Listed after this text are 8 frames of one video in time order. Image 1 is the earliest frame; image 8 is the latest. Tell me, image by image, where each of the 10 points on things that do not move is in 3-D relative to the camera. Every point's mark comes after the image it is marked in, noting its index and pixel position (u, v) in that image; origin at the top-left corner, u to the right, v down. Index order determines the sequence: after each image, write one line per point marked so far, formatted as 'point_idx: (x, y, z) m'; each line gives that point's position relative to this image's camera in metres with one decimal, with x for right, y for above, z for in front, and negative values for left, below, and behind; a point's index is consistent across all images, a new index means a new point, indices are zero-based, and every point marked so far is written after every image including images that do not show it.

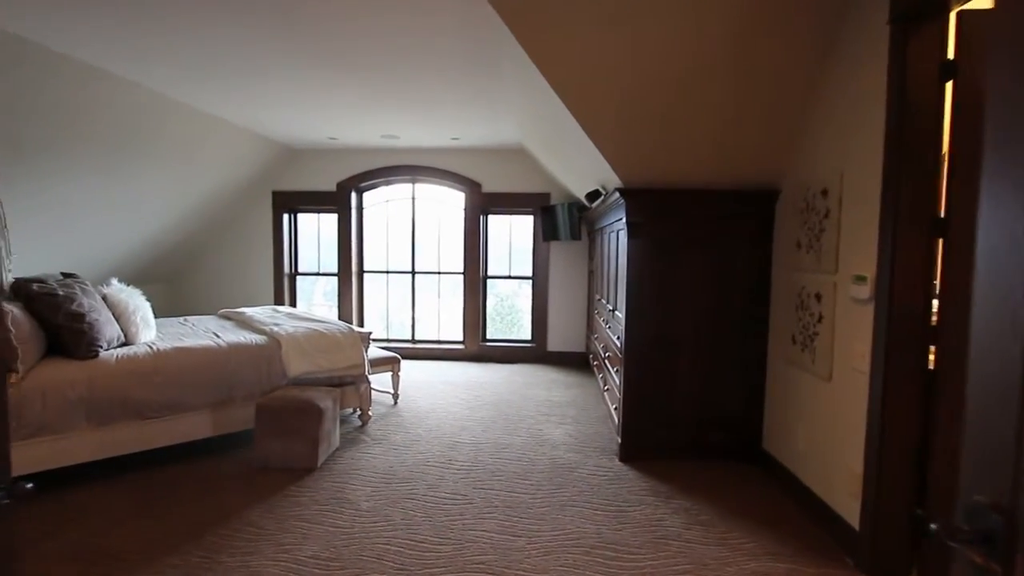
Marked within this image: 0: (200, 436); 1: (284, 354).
0: (-1.9, -0.9, +3.2) m
1: (-1.5, -0.4, +3.5) m
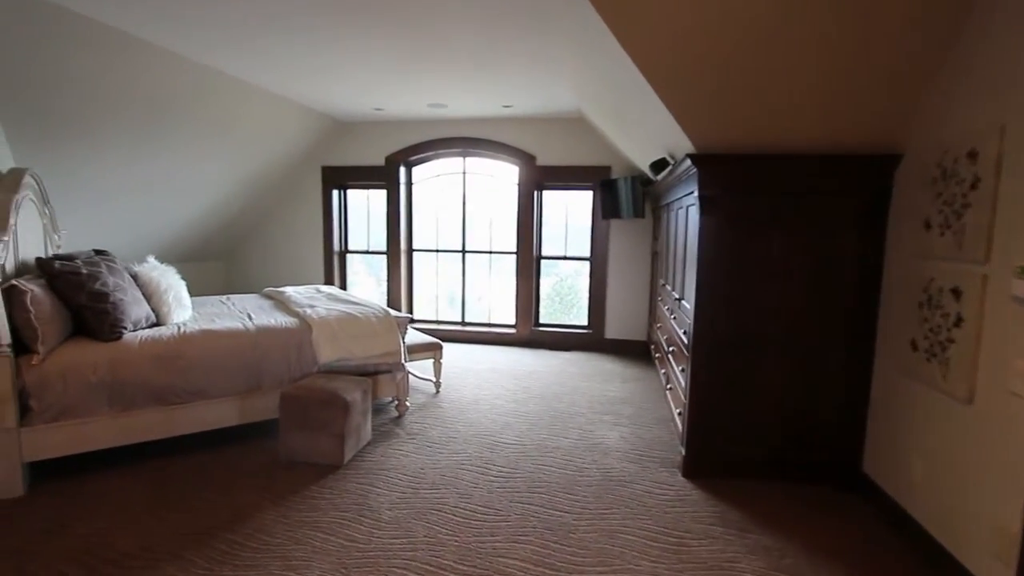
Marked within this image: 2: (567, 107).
0: (-1.7, -0.8, +3.1) m
1: (-1.2, -0.3, +3.3) m
2: (+0.5, +1.7, +5.1) m
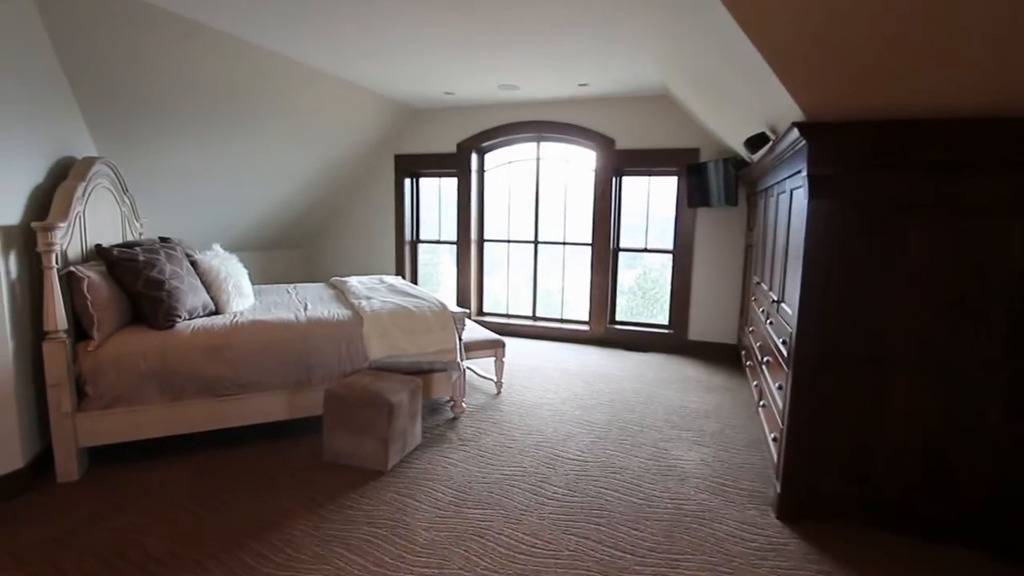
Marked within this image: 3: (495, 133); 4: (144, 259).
0: (-1.3, -0.7, +2.9) m
1: (-0.9, -0.3, +3.1) m
2: (+1.2, +1.8, +4.5) m
3: (-0.2, +1.6, +5.5) m
4: (-2.0, +0.2, +2.8) m
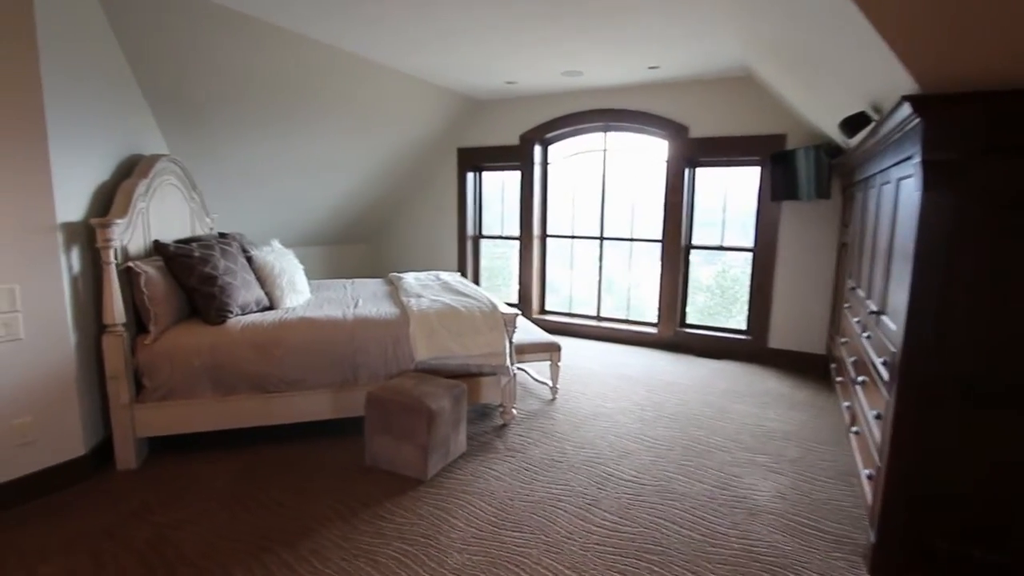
0: (-1.1, -0.7, +2.9) m
1: (-0.6, -0.3, +3.0) m
2: (+1.7, +1.8, +4.1) m
3: (+0.5, +1.6, +5.2) m
4: (-1.7, +0.2, +2.8) m
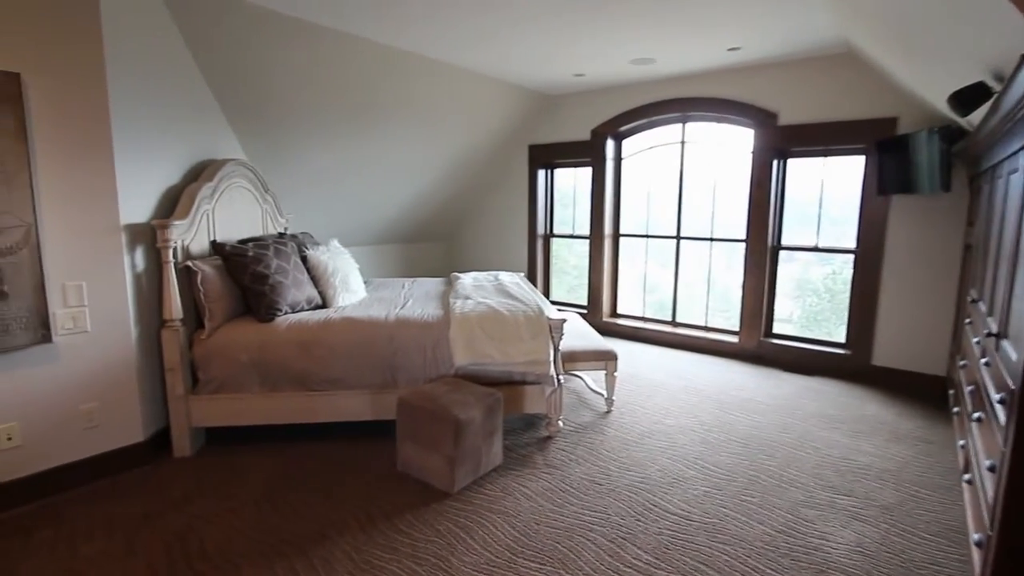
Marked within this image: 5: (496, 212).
0: (-0.8, -0.7, +2.9) m
1: (-0.3, -0.3, +2.9) m
2: (+2.2, +1.7, +3.6) m
3: (+1.1, +1.6, +4.9) m
4: (-1.4, +0.2, +2.9) m
5: (-0.2, +0.9, +6.1) m
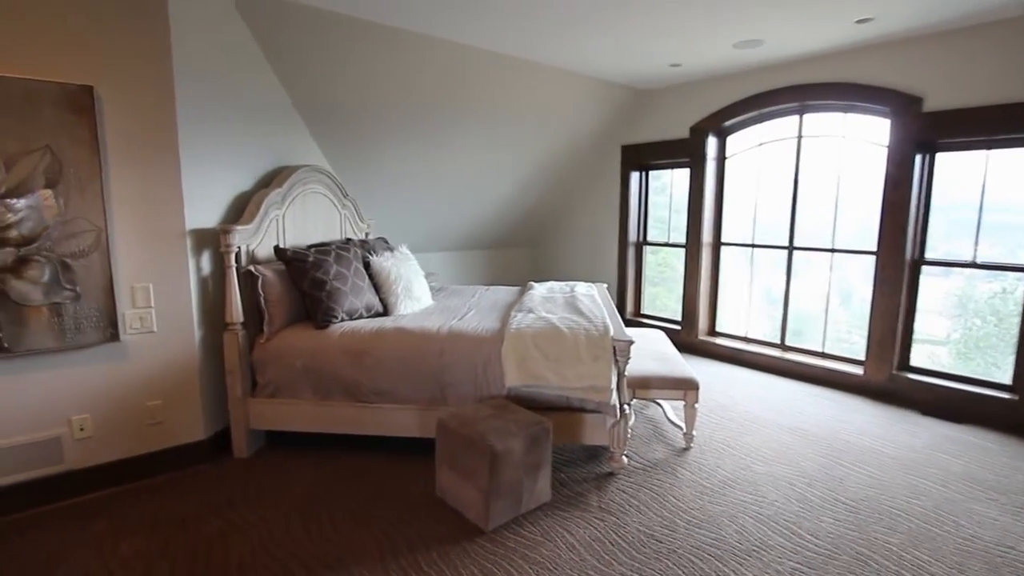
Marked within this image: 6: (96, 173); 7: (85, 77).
0: (-0.5, -0.8, +2.8) m
1: (0.0, -0.3, +2.6) m
2: (+2.6, +1.6, +2.8) m
3: (+1.9, +1.5, +4.3) m
4: (-1.1, +0.2, +2.9) m
5: (+0.8, +0.8, +5.8) m
6: (-1.8, +0.5, +2.3) m
7: (-1.8, +0.9, +2.2) m
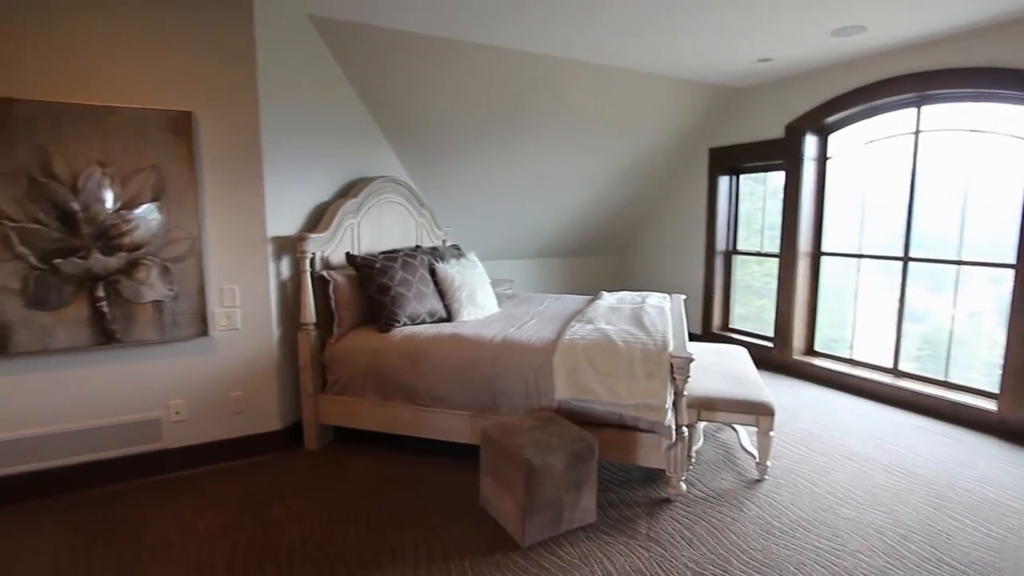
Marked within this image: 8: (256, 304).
0: (-0.3, -0.8, +2.8) m
1: (+0.2, -0.4, +2.6) m
2: (+2.9, +1.4, +2.2) m
3: (+2.5, +1.4, +3.9) m
4: (-0.8, +0.1, +3.1) m
5: (+1.7, +0.7, +5.5) m
6: (-1.6, +0.5, +2.6) m
7: (-1.6, +0.9, +2.5) m
8: (-1.4, -0.1, +2.8) m
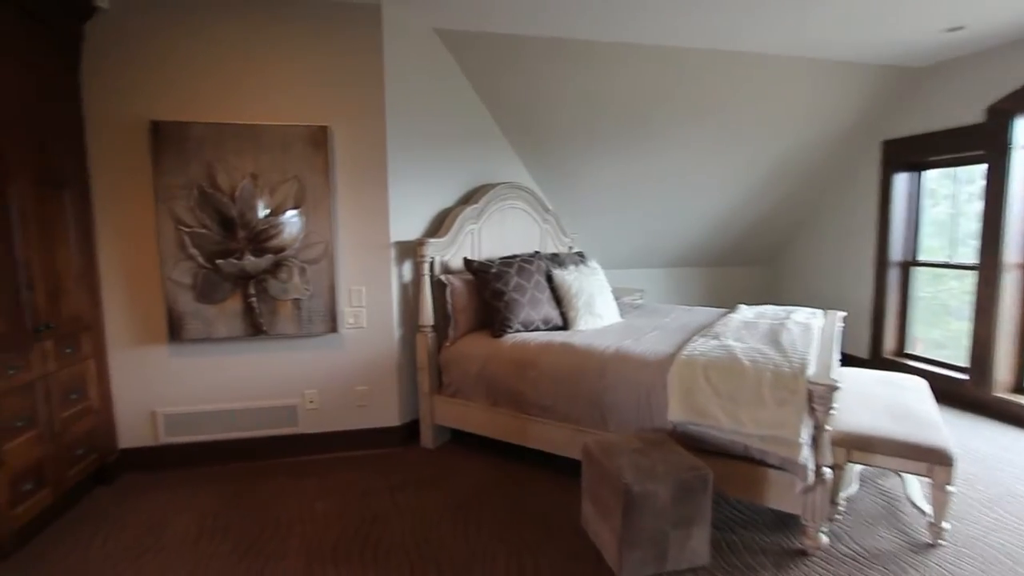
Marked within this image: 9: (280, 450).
0: (+0.3, -0.8, +2.7) m
1: (+0.7, -0.4, +2.3) m
2: (+3.2, +1.3, +1.3) m
3: (+3.3, +1.2, +3.0) m
4: (-0.1, +0.1, +3.1) m
5: (+2.9, +0.5, +4.8) m
6: (-1.0, +0.5, +2.8) m
7: (-1.0, +0.9, +2.8) m
8: (-0.8, -0.1, +3.0) m
9: (-1.3, -0.9, +2.9) m
